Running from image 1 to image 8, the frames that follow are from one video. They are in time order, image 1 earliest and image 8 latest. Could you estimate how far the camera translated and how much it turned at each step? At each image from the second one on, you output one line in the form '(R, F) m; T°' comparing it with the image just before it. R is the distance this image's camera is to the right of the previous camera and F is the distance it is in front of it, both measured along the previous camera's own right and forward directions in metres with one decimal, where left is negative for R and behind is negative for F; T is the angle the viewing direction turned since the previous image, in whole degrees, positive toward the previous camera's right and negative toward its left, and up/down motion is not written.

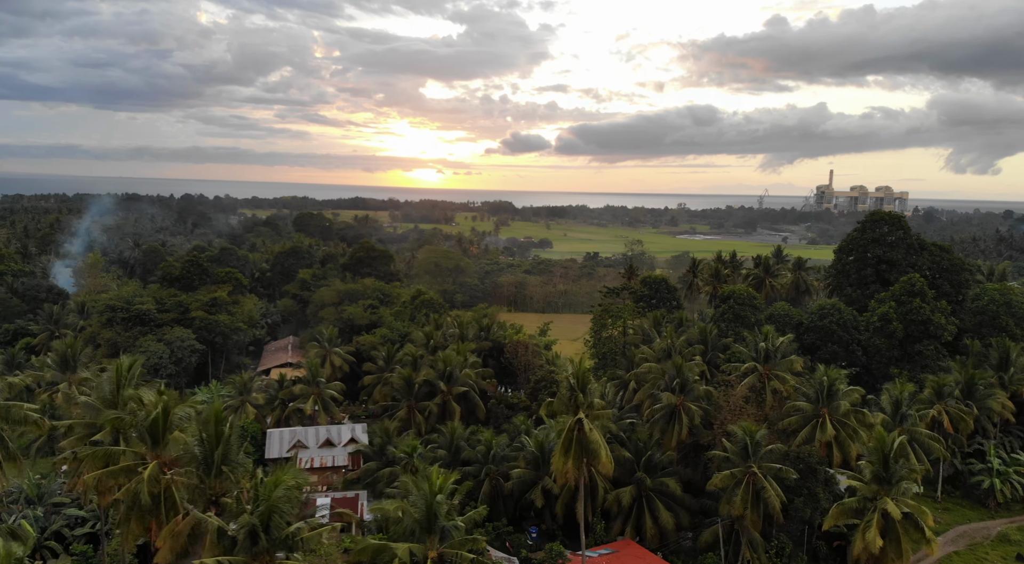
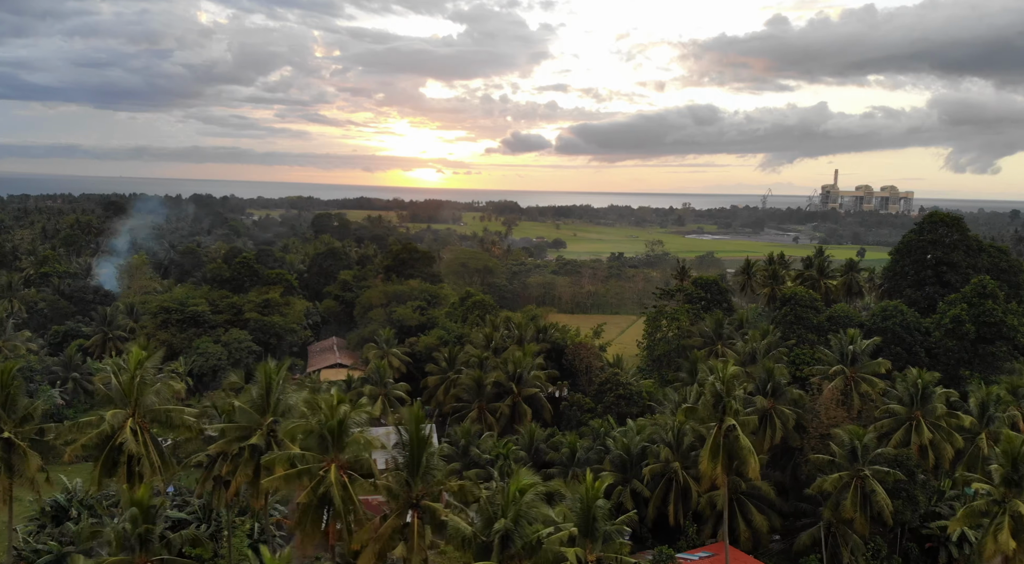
(-3.2, -0.1) m; 0°
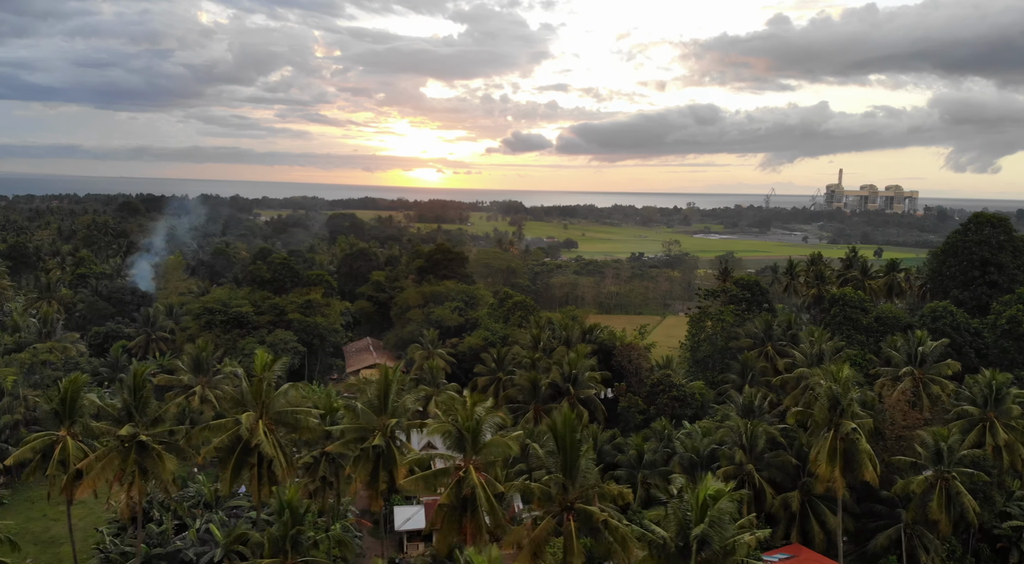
(-2.5, -0.1) m; 0°
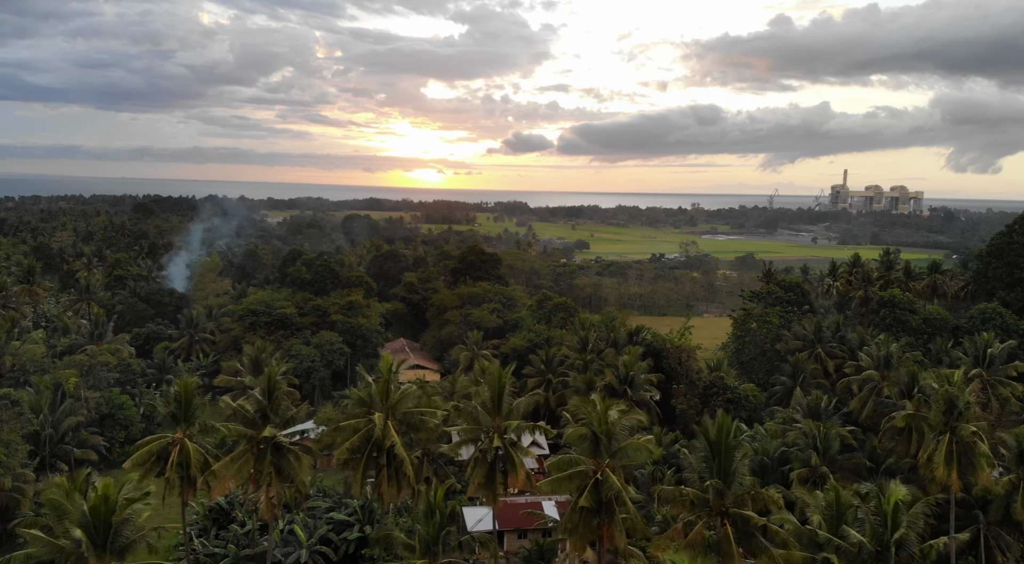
(-2.5, -0.1) m; 0°
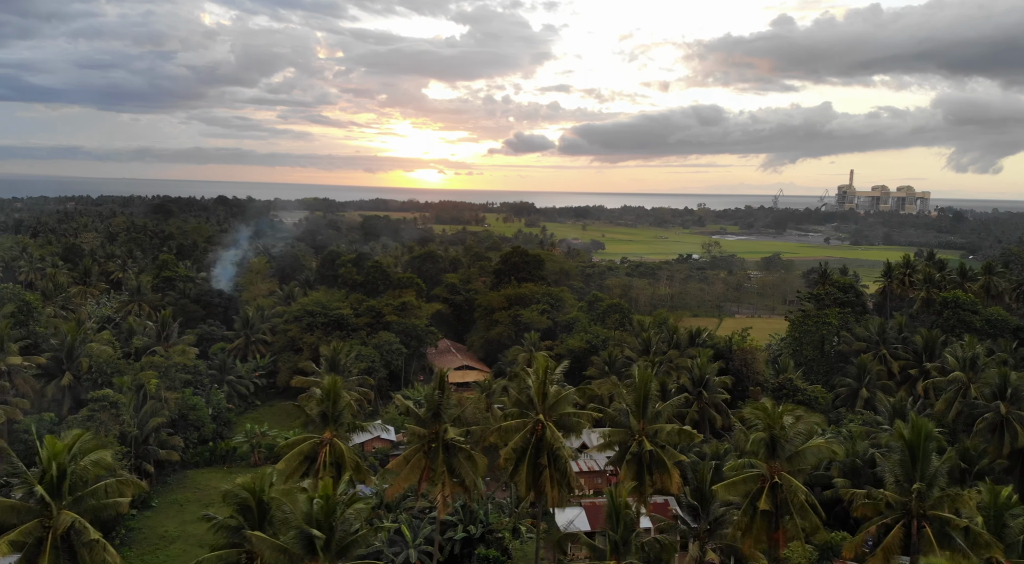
(-3.3, -0.1) m; 0°
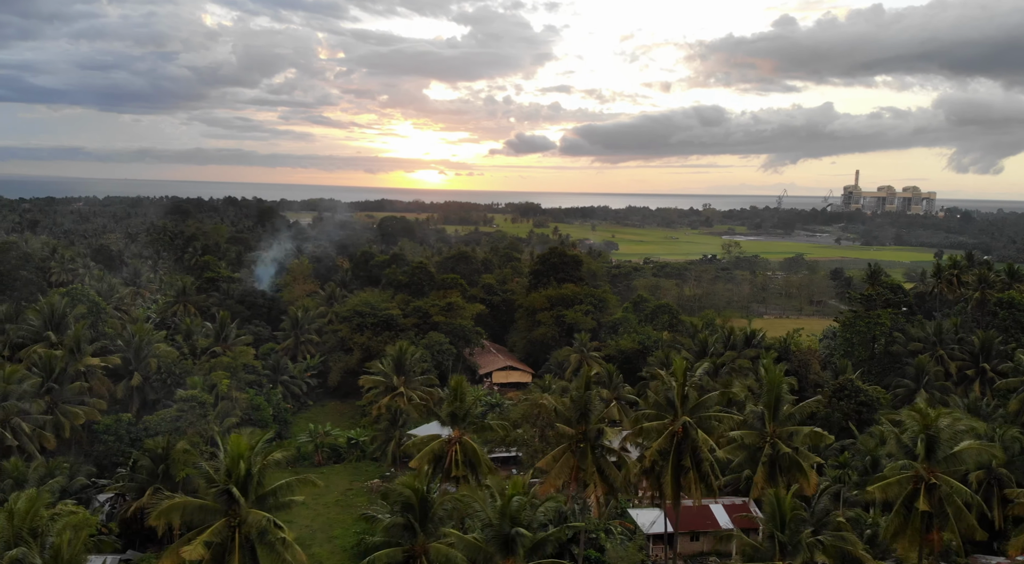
(-2.9, -0.1) m; 0°
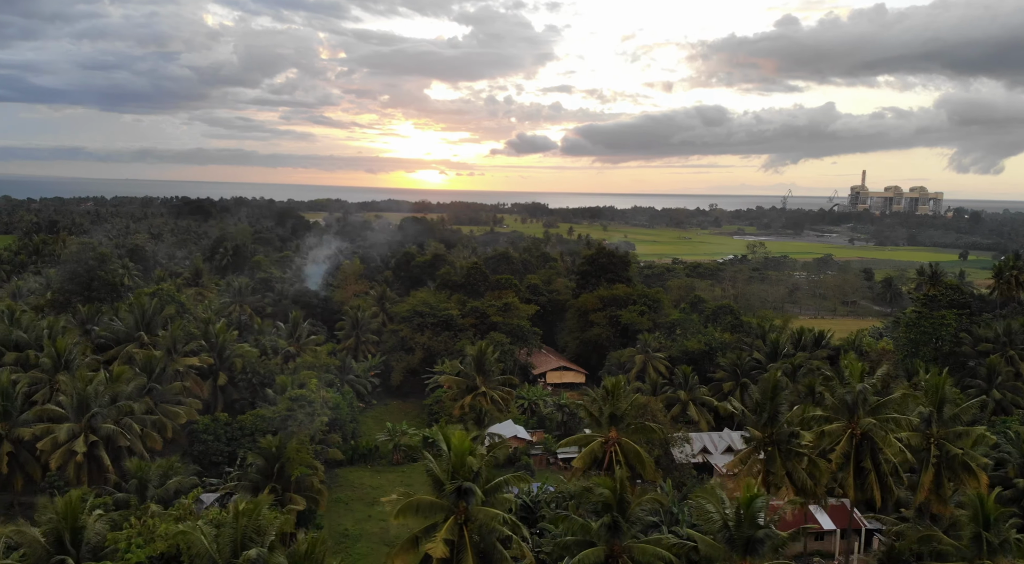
(-3.7, -0.1) m; 0°
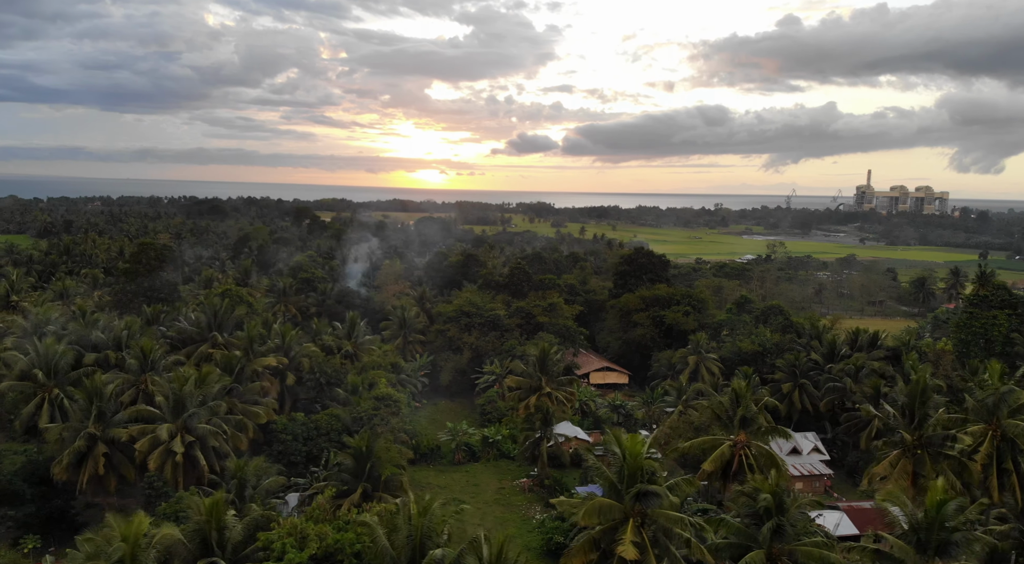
(-2.9, -0.1) m; 0°
